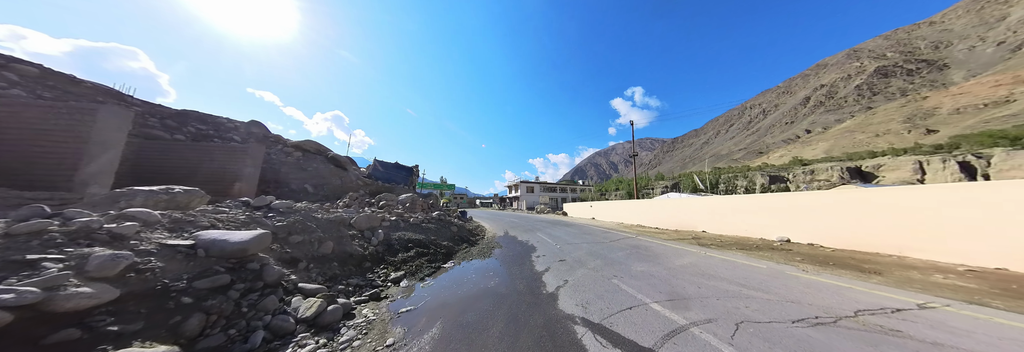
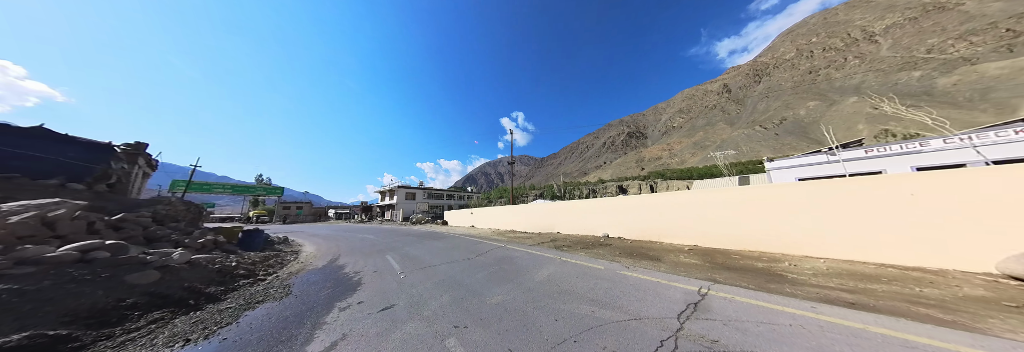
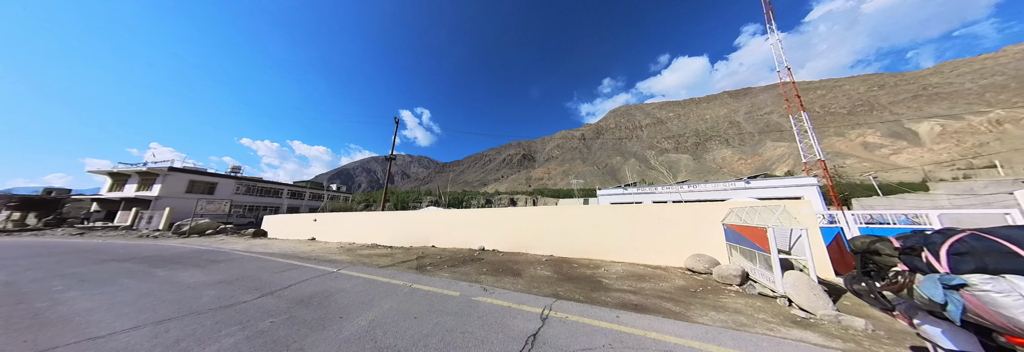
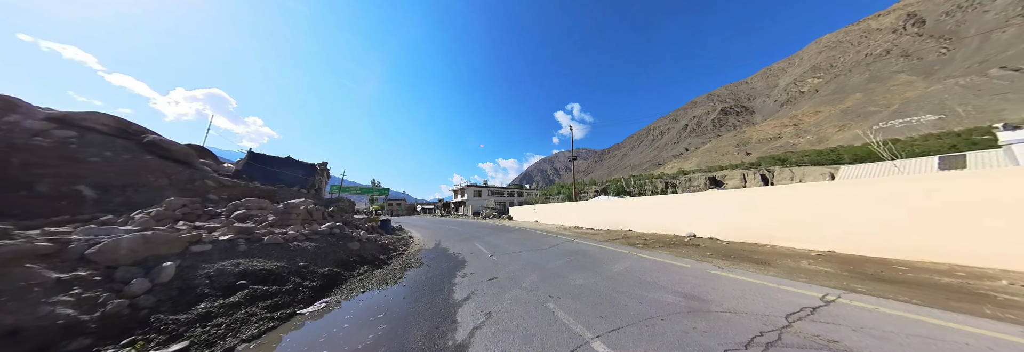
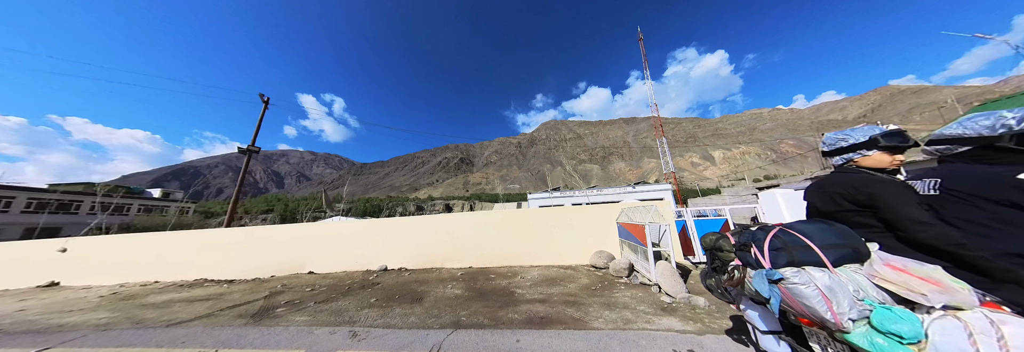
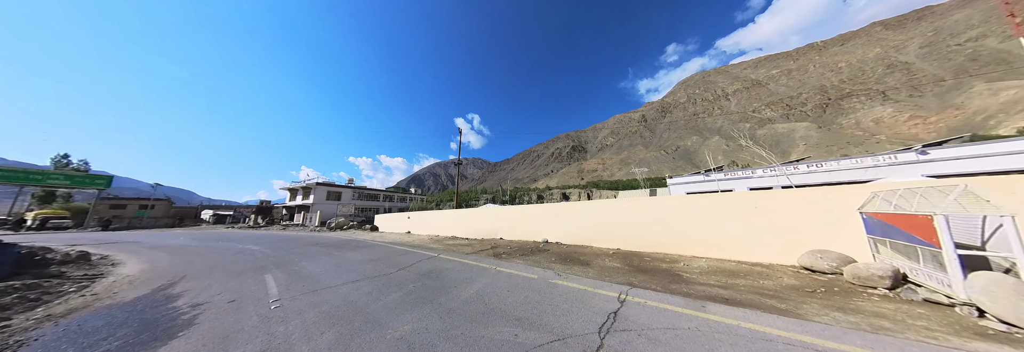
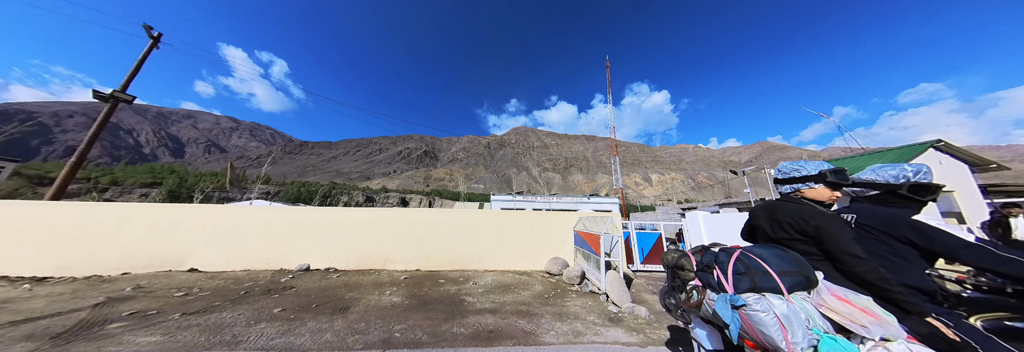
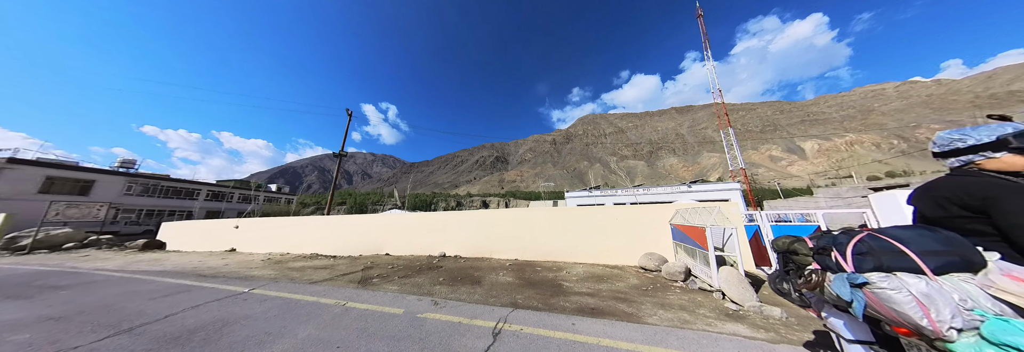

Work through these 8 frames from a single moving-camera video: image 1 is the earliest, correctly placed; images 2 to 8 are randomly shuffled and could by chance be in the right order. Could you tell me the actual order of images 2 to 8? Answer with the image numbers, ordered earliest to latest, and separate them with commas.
4, 2, 6, 3, 8, 5, 7
